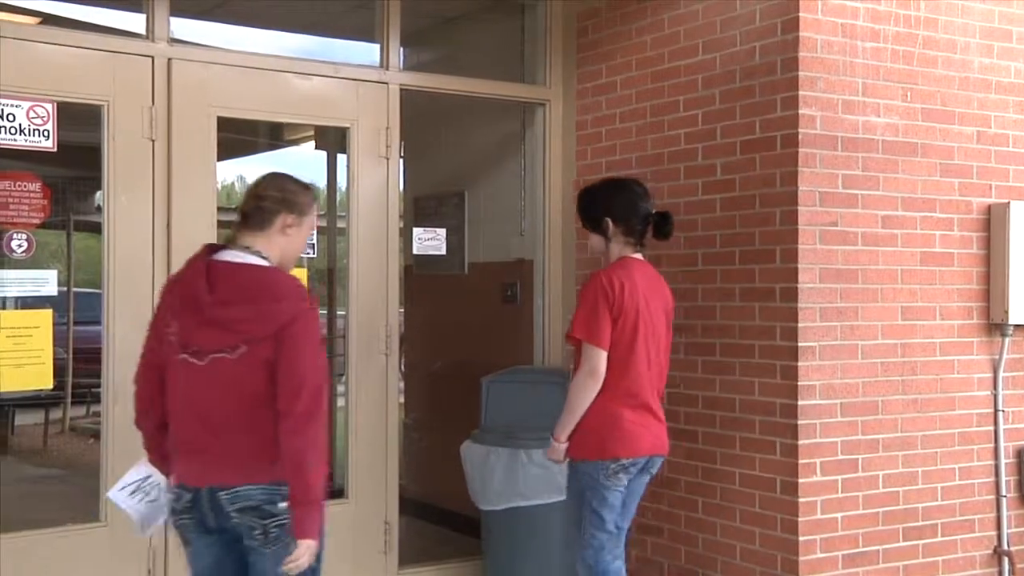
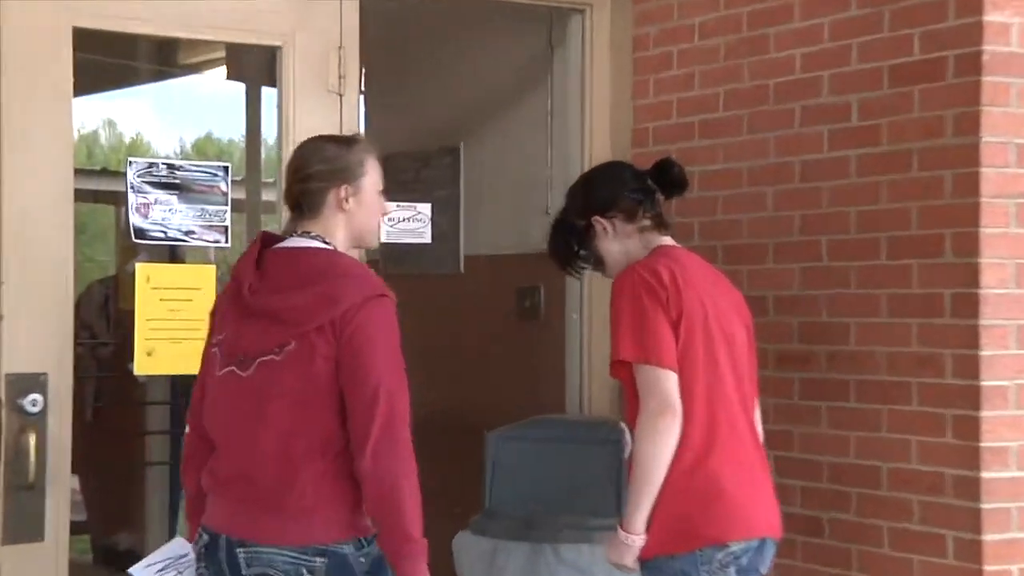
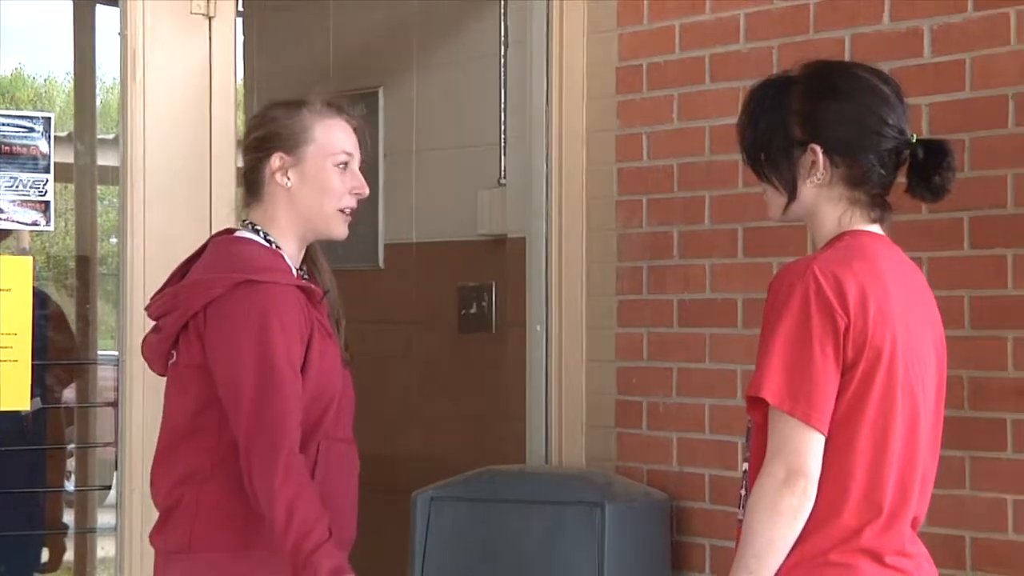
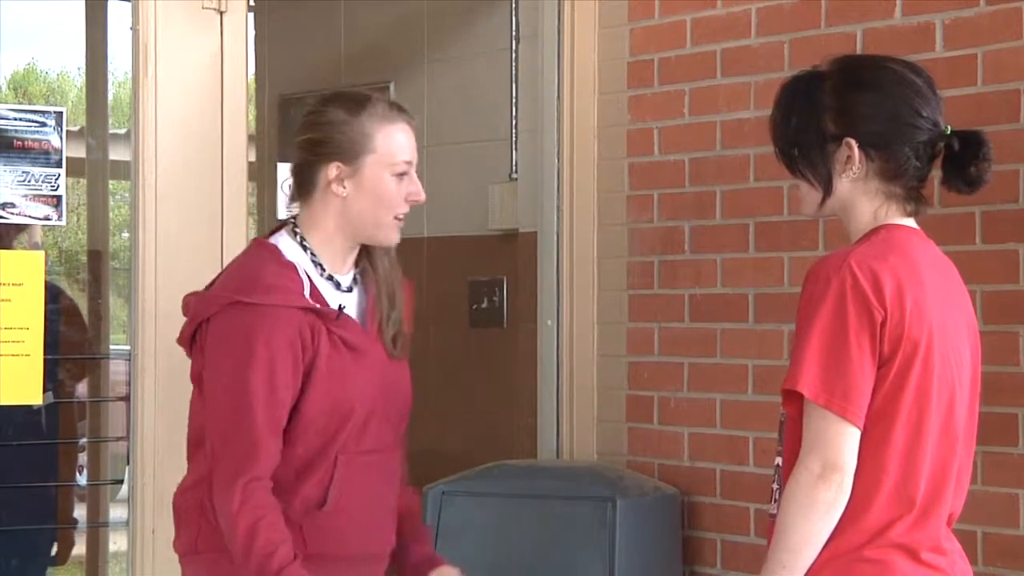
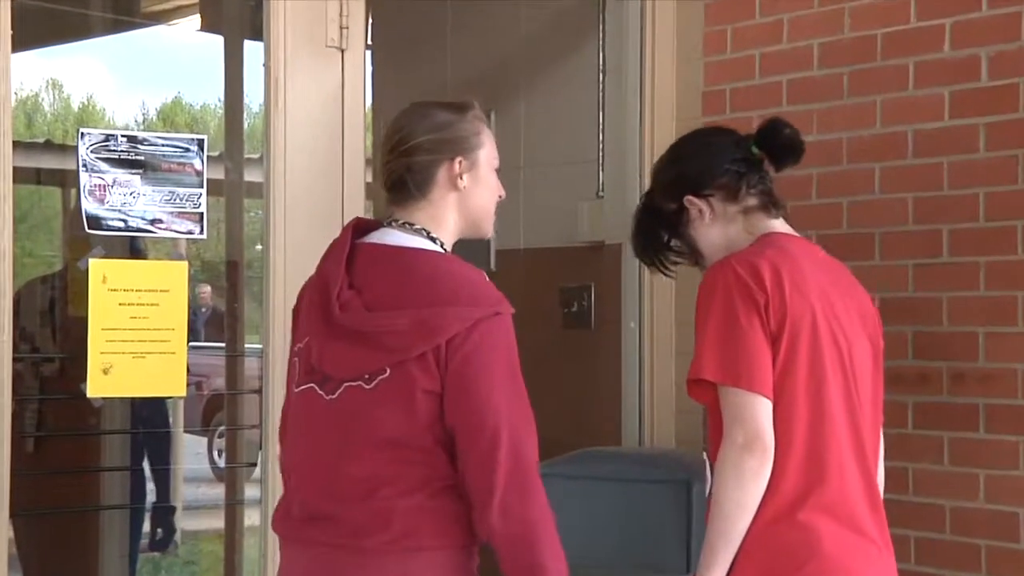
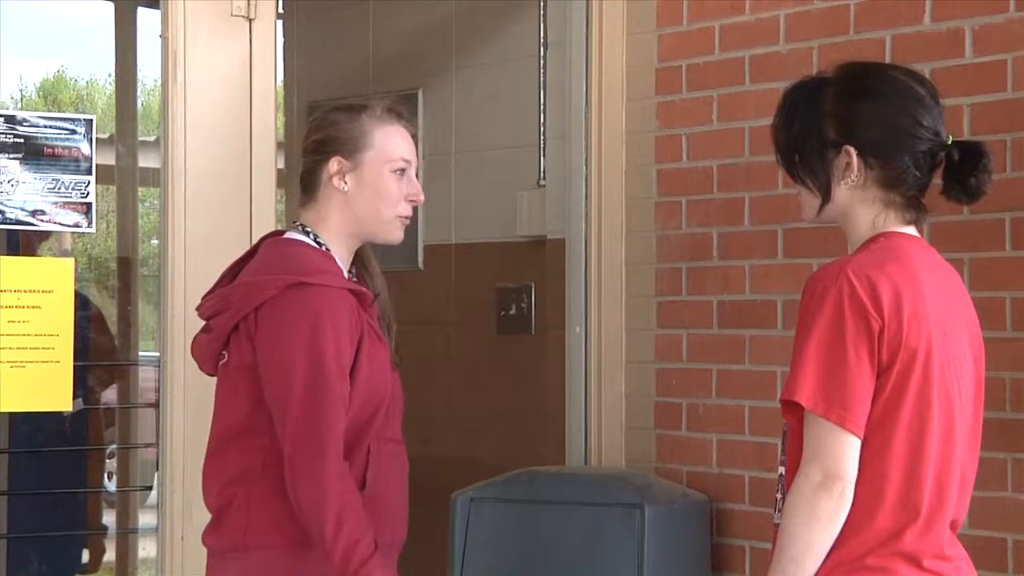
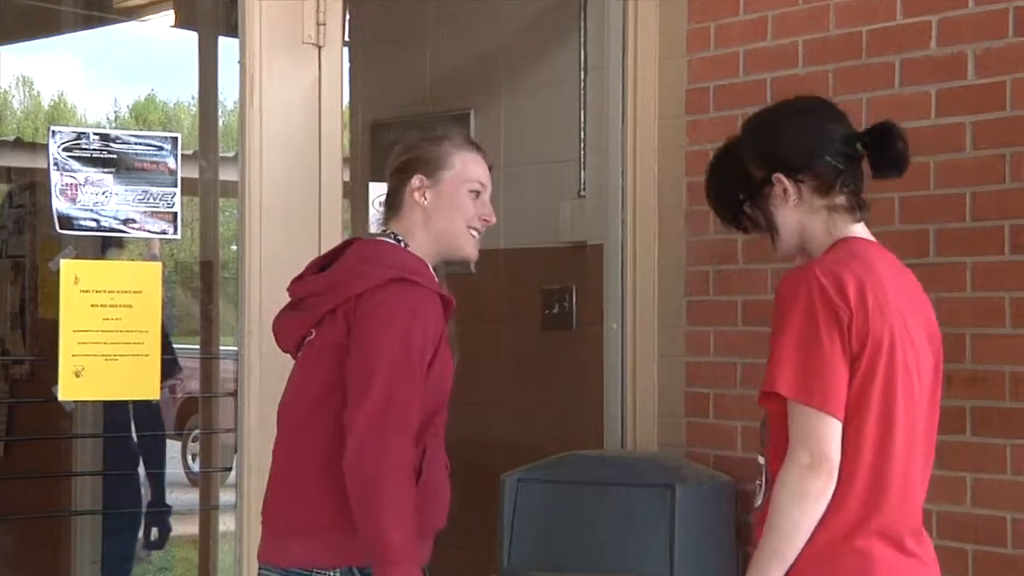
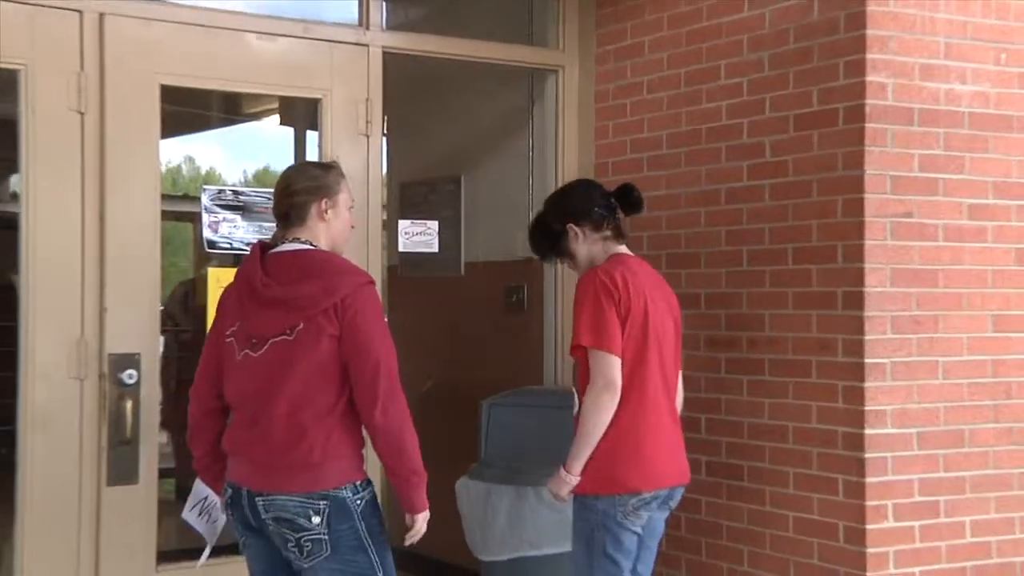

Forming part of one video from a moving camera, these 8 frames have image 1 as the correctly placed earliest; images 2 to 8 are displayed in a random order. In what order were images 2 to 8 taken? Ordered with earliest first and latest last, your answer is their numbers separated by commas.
8, 2, 5, 7, 6, 3, 4
